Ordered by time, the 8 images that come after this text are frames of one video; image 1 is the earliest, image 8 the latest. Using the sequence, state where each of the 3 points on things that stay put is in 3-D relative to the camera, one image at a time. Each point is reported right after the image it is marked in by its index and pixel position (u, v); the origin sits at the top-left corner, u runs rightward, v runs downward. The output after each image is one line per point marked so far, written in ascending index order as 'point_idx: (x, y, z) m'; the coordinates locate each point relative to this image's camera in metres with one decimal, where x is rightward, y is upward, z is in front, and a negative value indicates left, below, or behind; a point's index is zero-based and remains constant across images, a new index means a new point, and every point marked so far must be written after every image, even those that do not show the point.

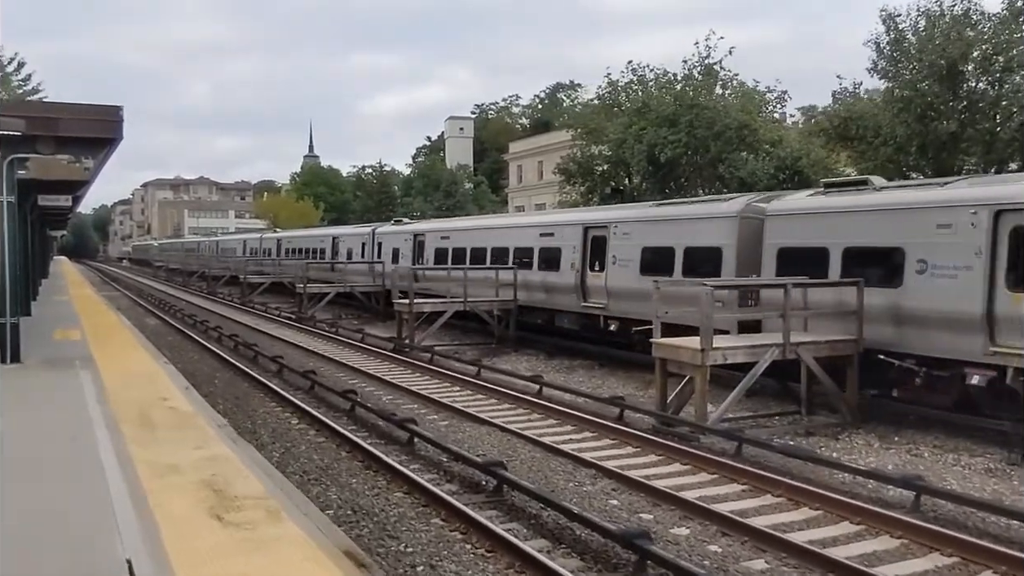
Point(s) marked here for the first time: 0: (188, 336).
0: (-6.5, -1.0, +19.2) m
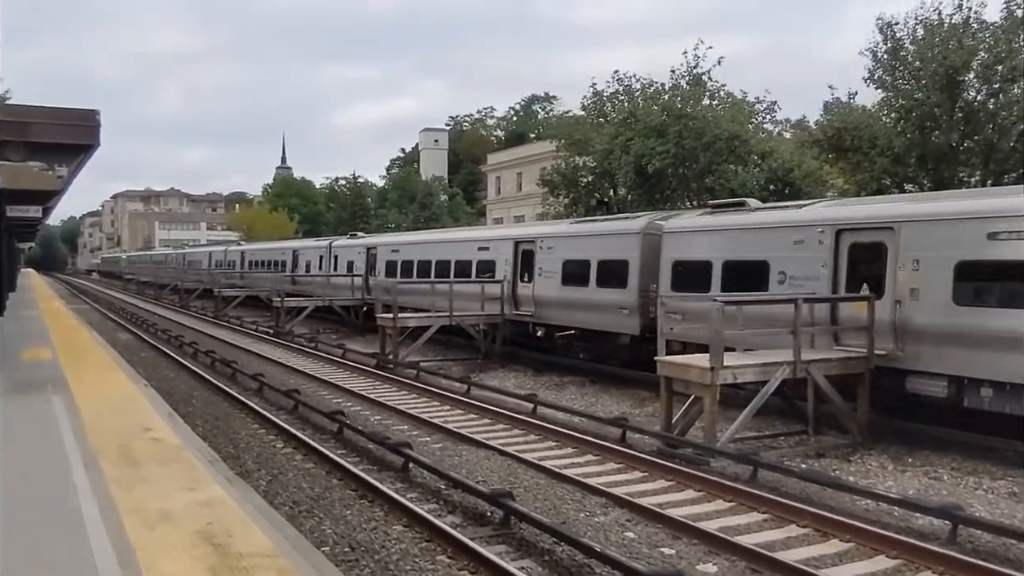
0: (-6.8, -1.3, +18.5) m
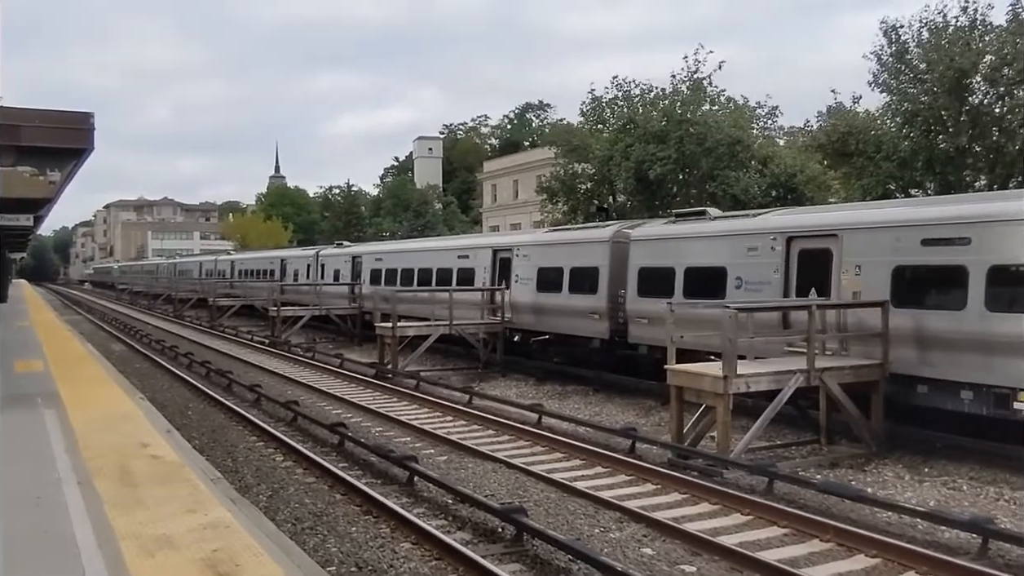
0: (-6.8, -1.5, +18.2) m
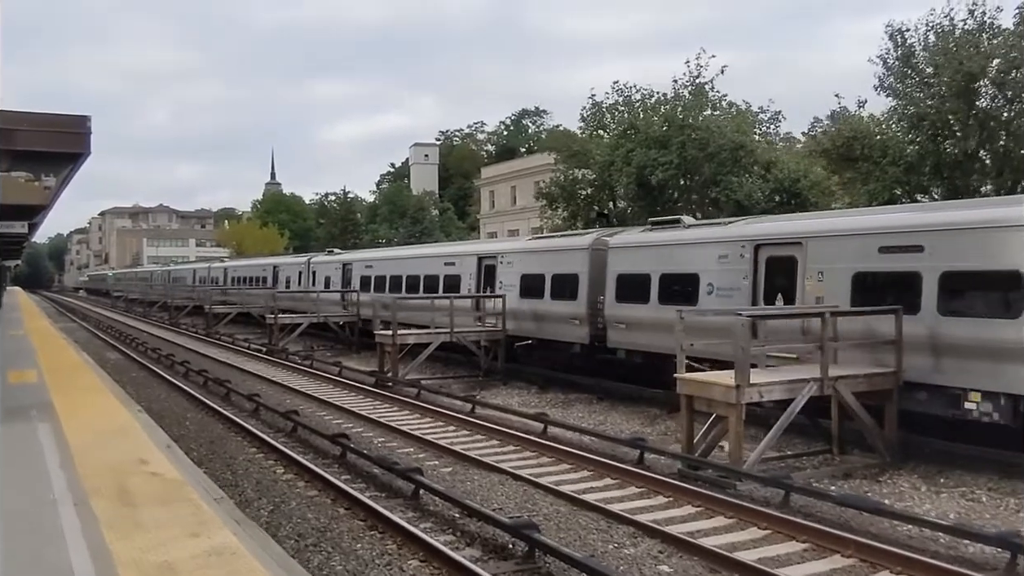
0: (-6.8, -1.6, +18.0) m
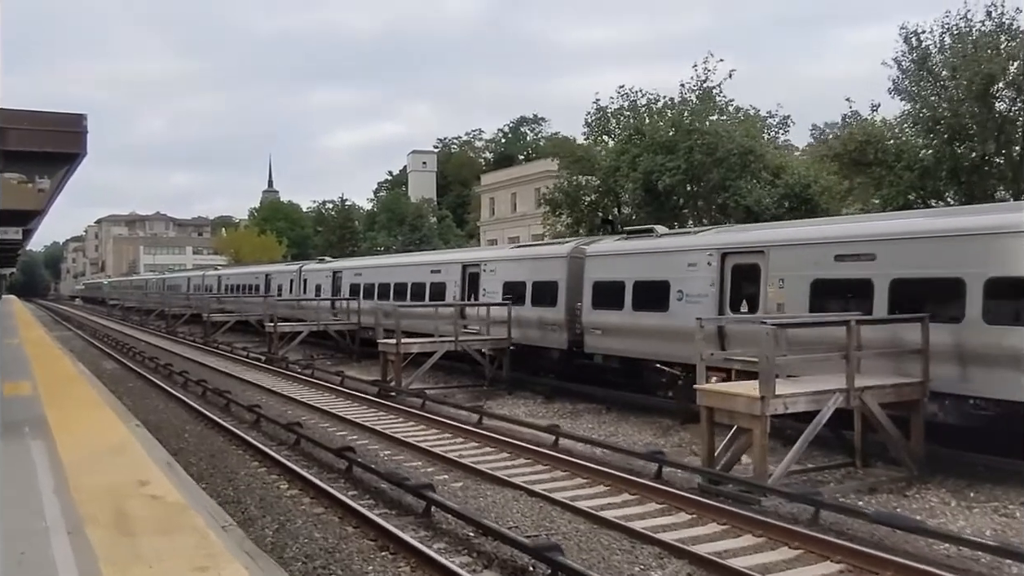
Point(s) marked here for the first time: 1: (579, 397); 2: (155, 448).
0: (-6.7, -1.7, +17.6) m
1: (+1.1, -1.8, +16.2) m
2: (-3.0, -1.3, +8.0) m
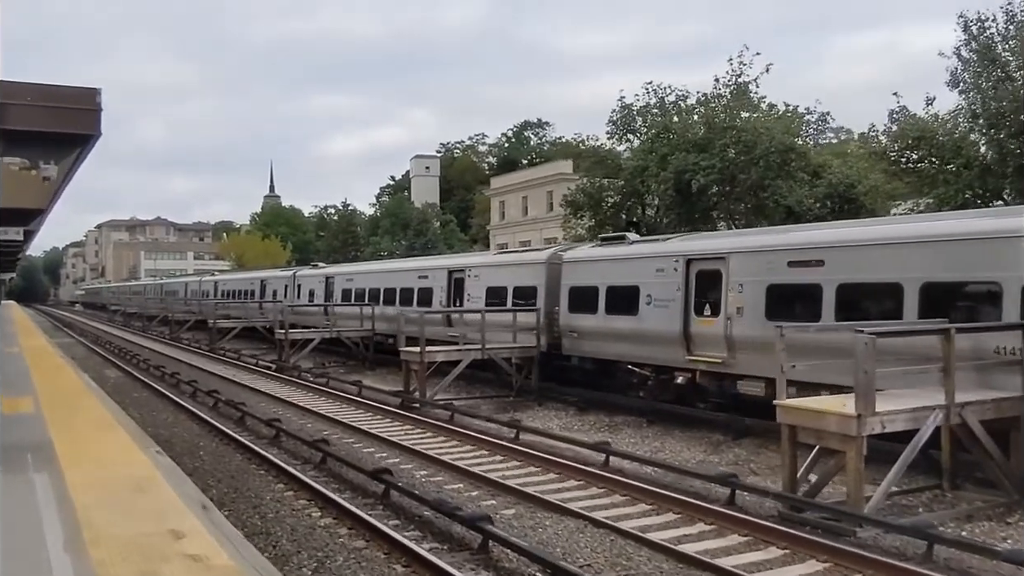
0: (-6.2, -1.8, +16.6) m
1: (+1.6, -1.9, +15.2) m
2: (-2.5, -1.4, +7.1) m
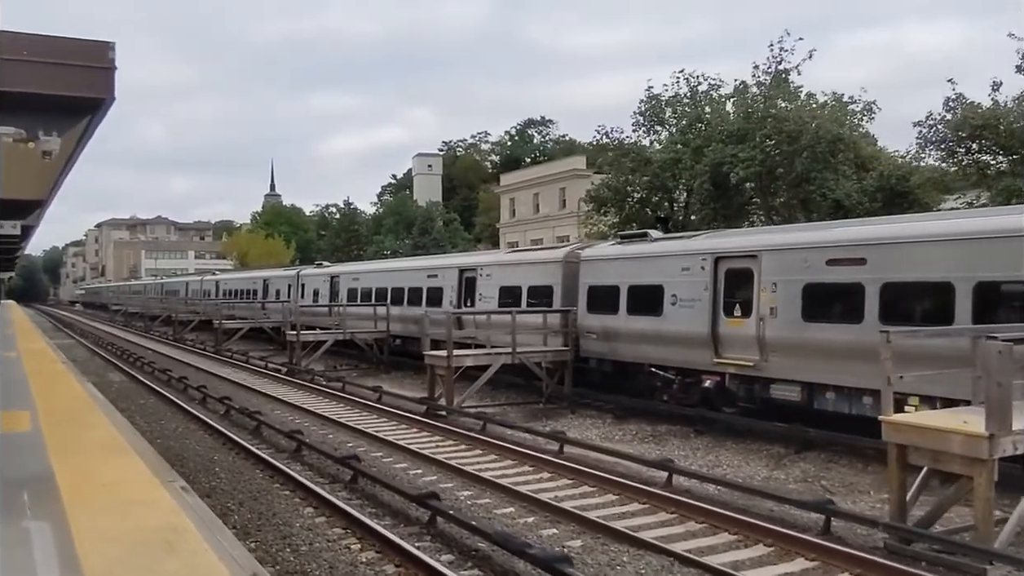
0: (-5.7, -1.8, +15.6) m
1: (+2.1, -1.9, +14.2) m
2: (-2.0, -1.3, +6.0) m
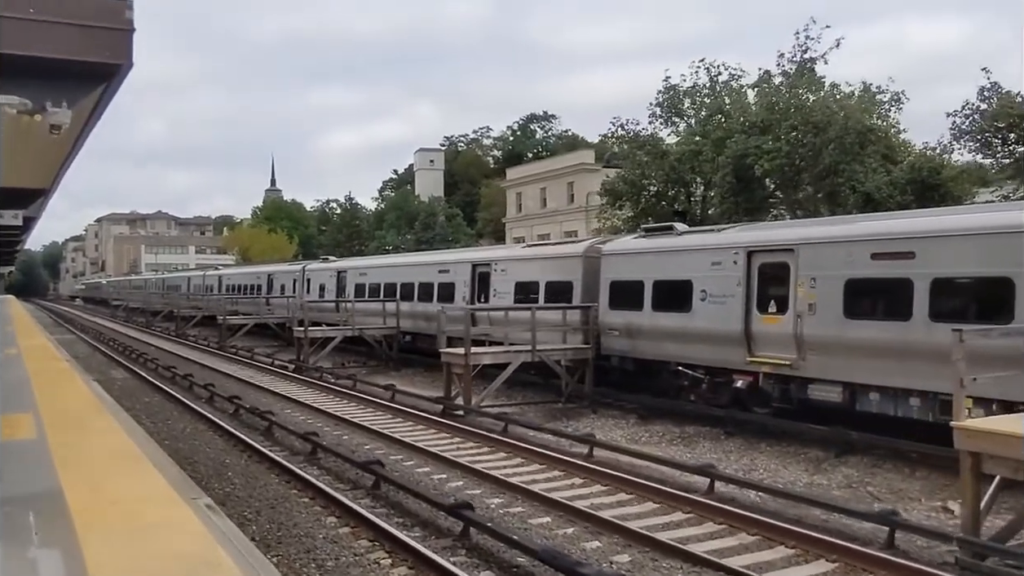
0: (-5.4, -1.7, +15.1) m
1: (+2.4, -1.8, +13.7) m
2: (-1.7, -1.3, +5.5) m
